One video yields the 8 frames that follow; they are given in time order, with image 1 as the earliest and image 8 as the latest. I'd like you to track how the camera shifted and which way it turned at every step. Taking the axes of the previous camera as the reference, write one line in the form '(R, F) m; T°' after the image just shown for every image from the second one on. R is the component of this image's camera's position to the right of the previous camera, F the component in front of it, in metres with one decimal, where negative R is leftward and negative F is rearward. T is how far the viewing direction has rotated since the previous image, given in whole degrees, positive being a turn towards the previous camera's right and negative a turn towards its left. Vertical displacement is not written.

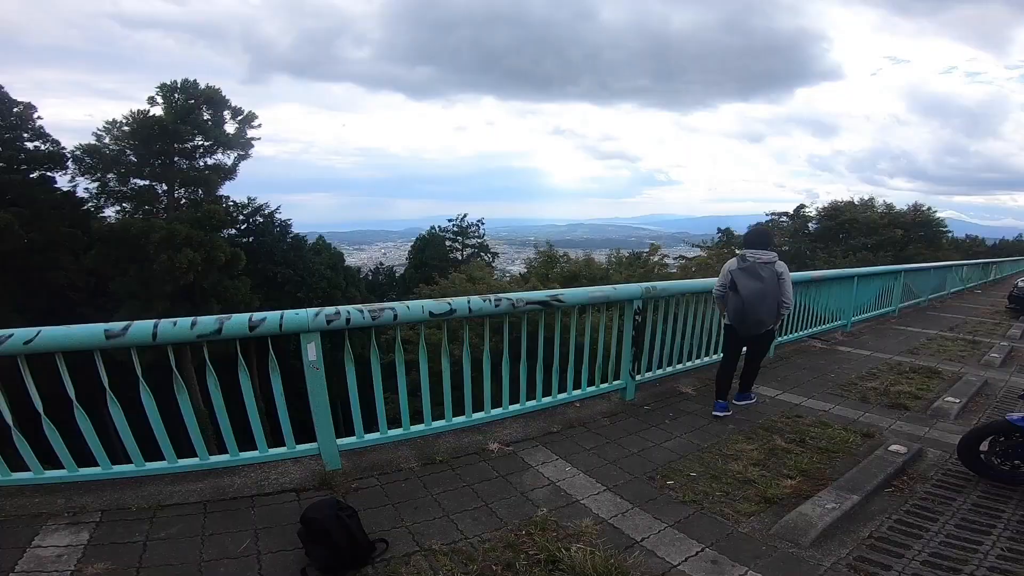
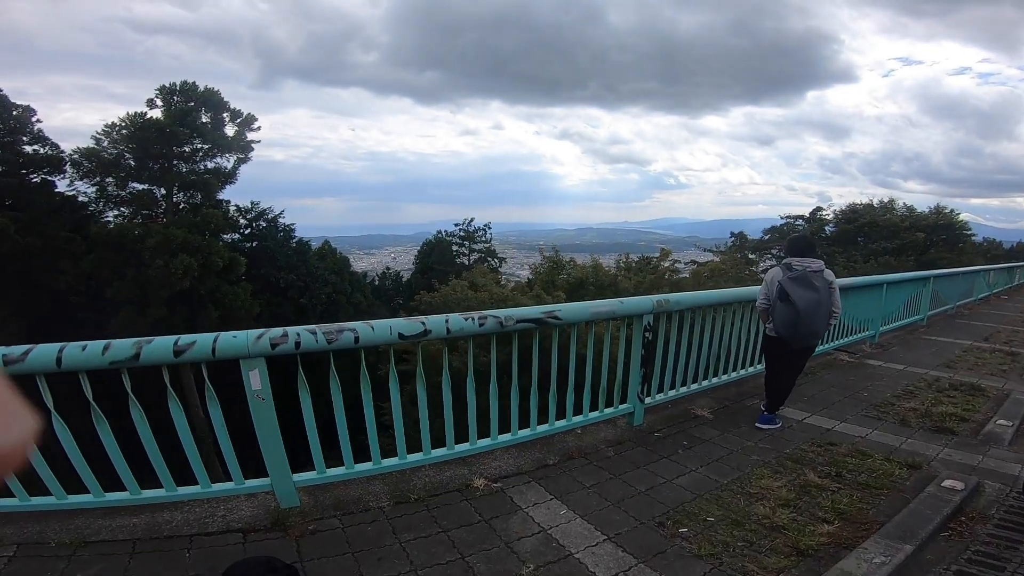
(+0.1, +0.6) m; -1°
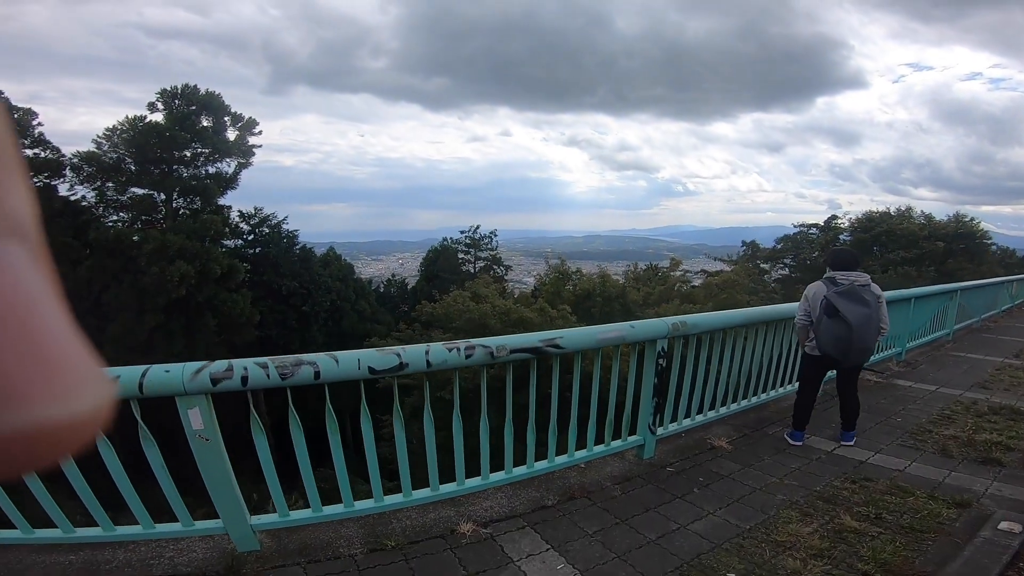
(+0.1, +0.4) m; -1°
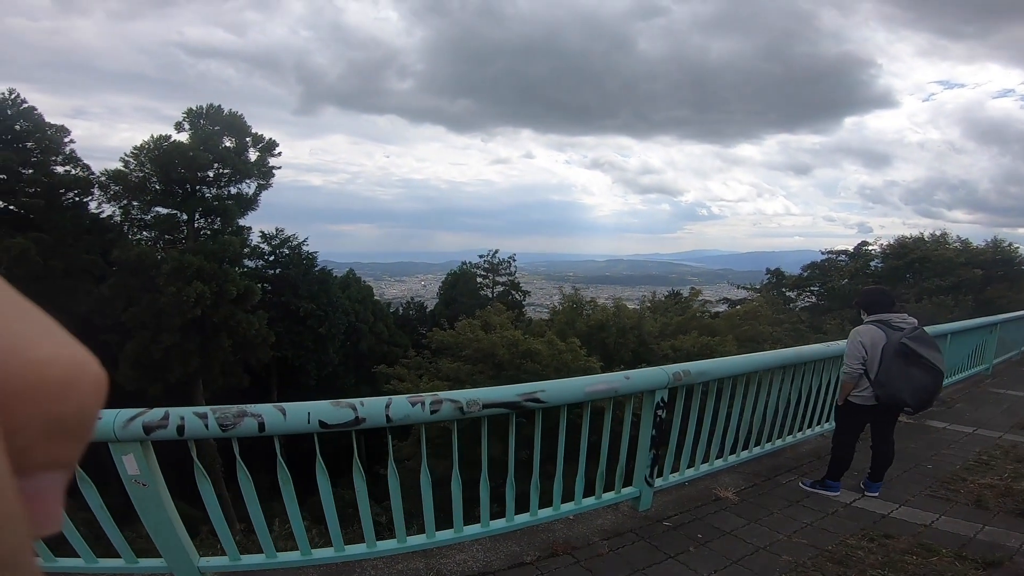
(+0.2, +0.2) m; -2°
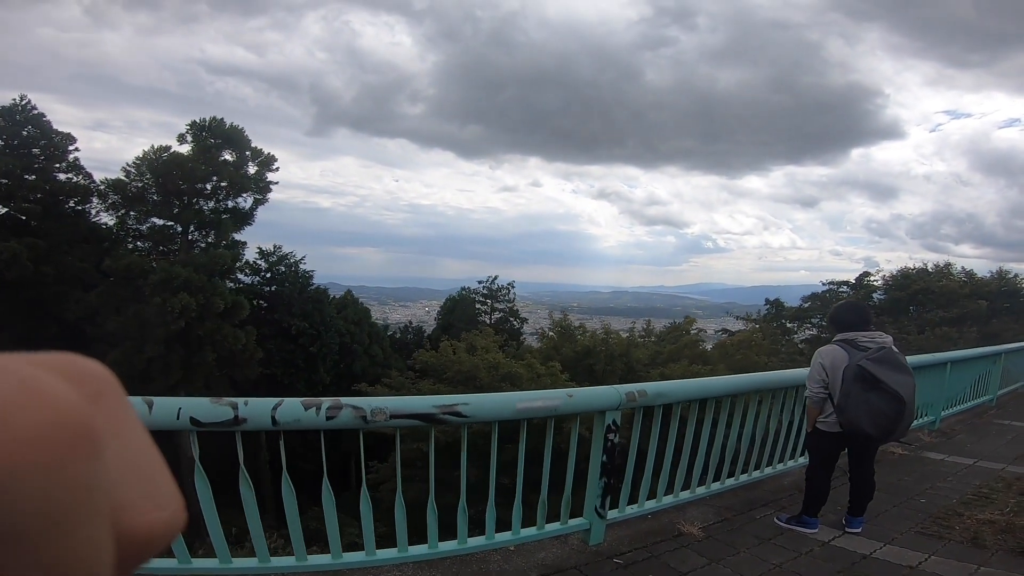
(+0.4, +0.3) m; -1°
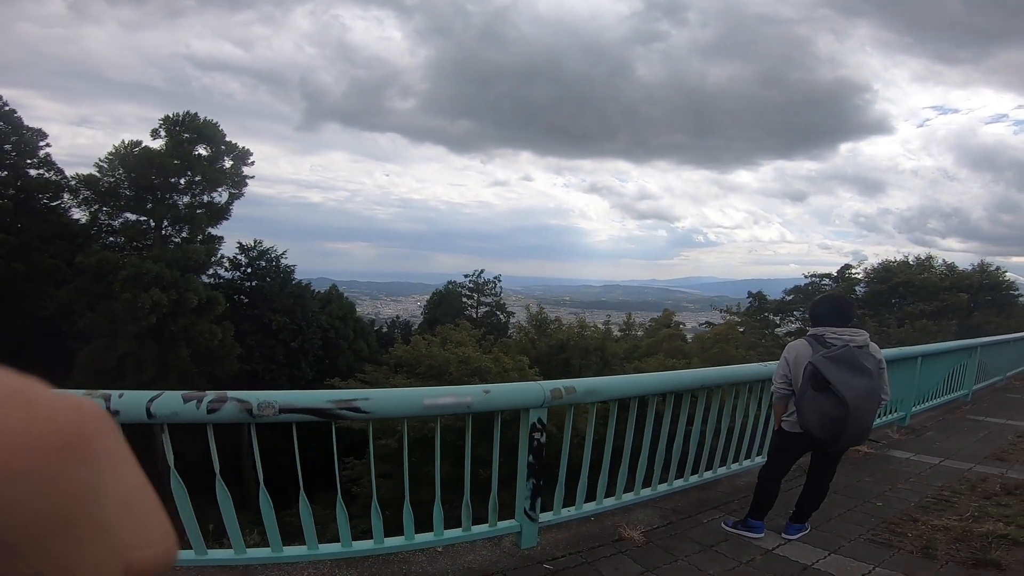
(+0.4, +0.2) m; +1°
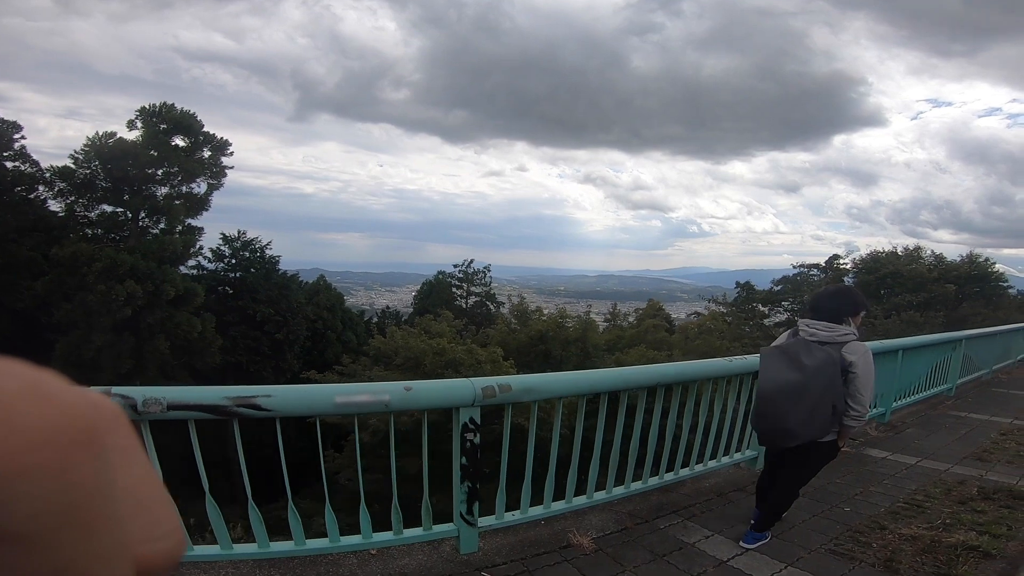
(+0.3, +0.3) m; 0°
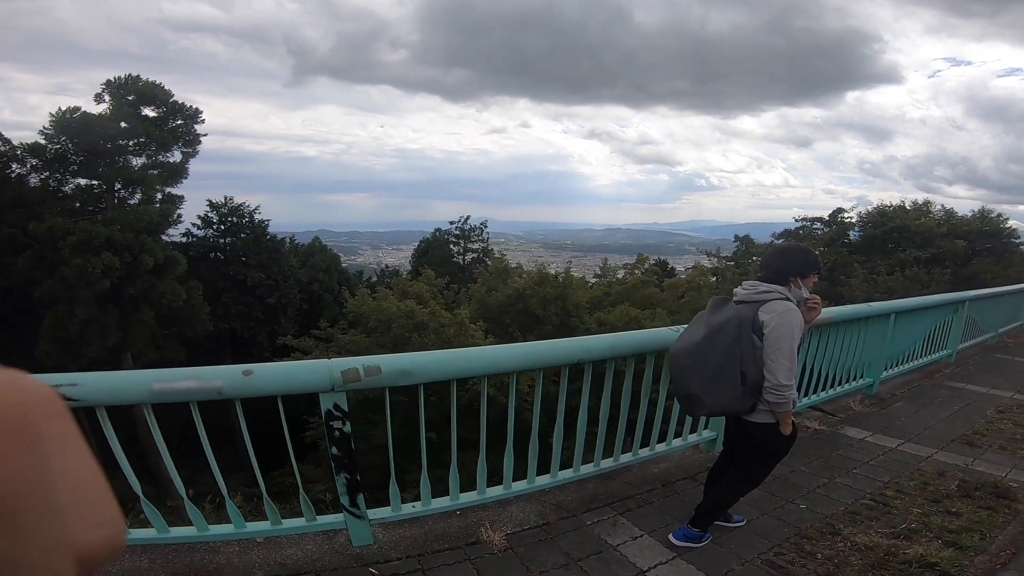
(+0.5, +0.5) m; -1°
